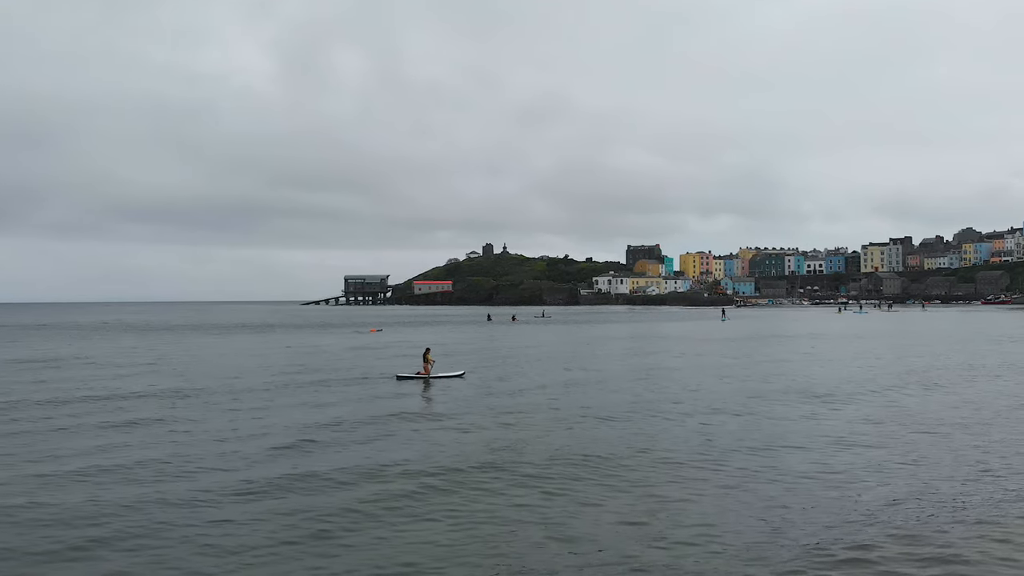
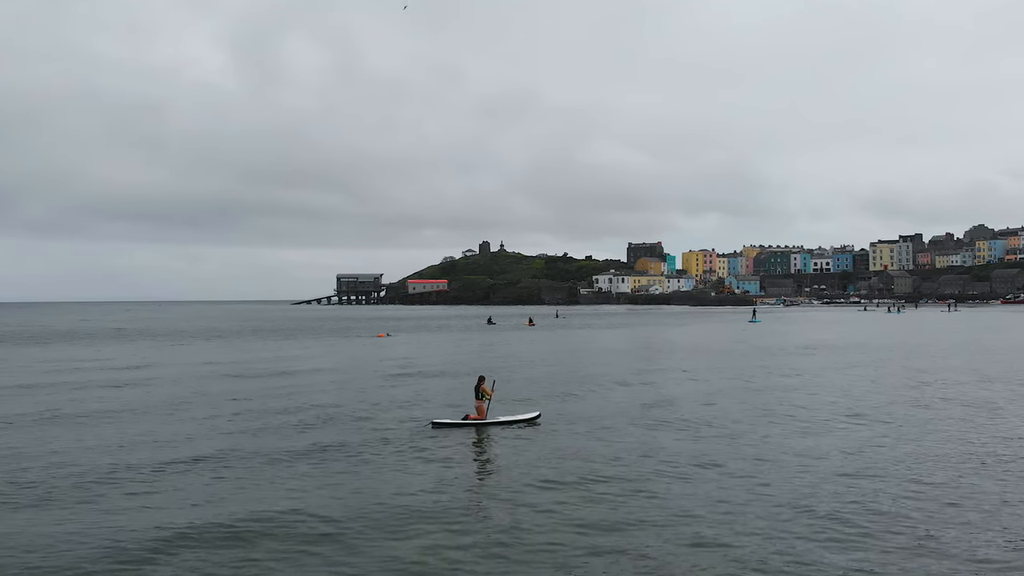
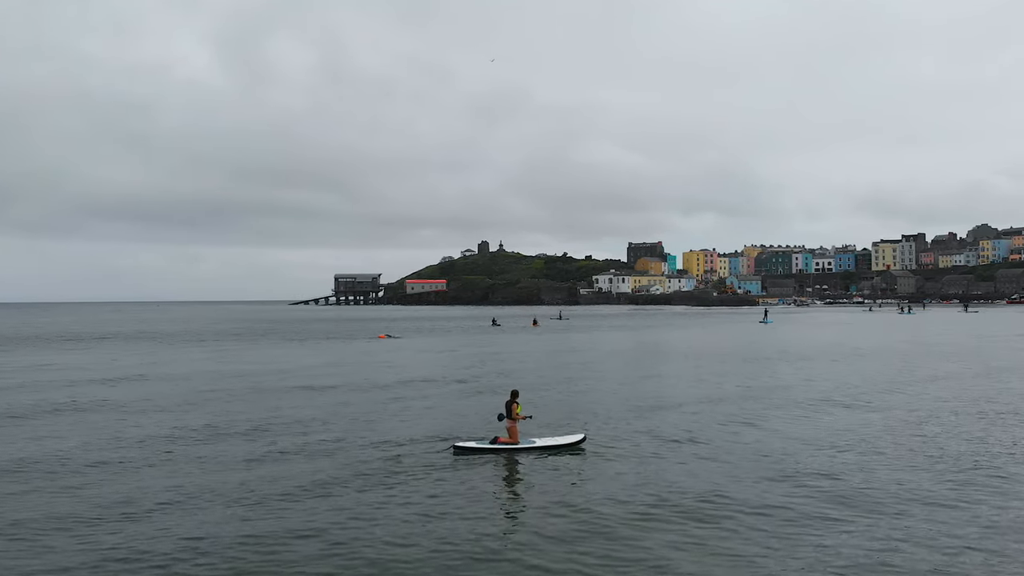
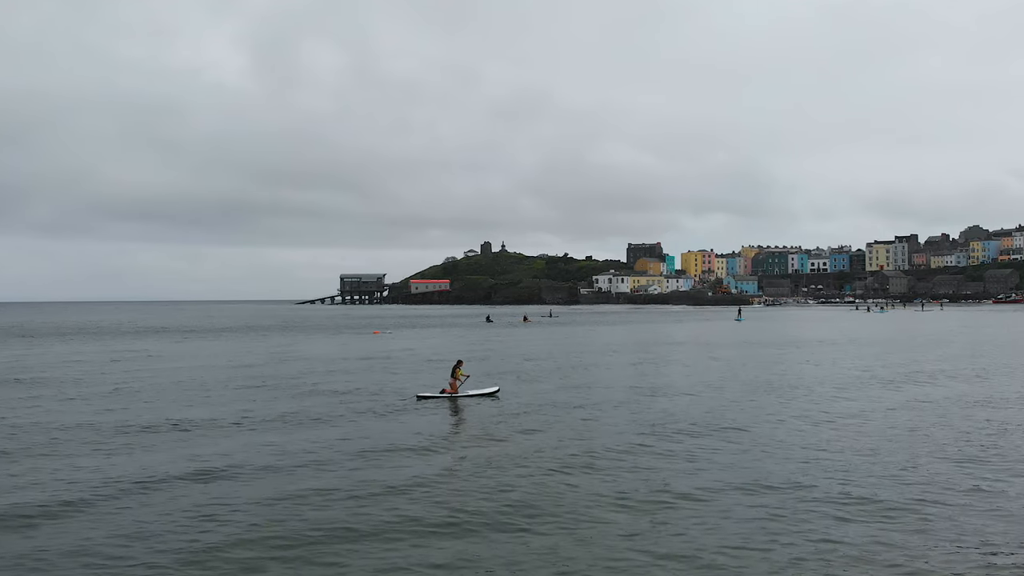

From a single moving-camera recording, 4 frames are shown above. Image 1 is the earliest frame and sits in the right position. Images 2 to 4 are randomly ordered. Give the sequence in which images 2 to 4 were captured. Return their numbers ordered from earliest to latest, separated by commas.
4, 2, 3
